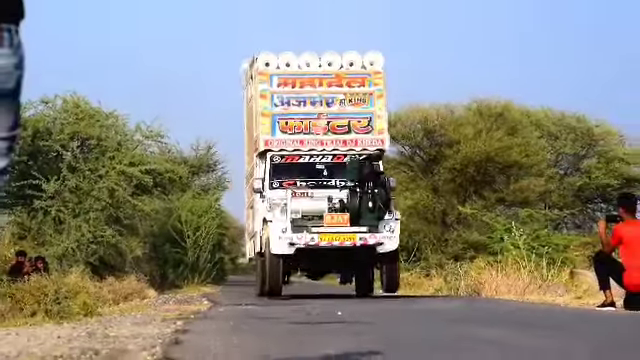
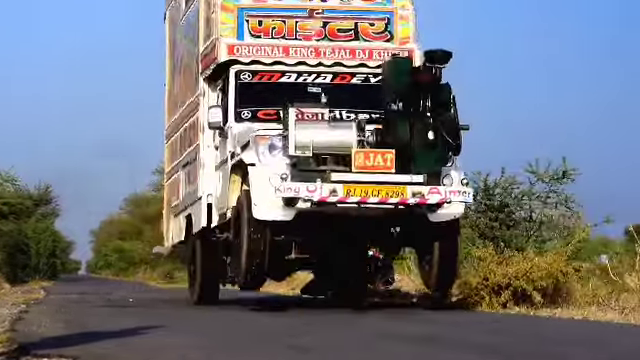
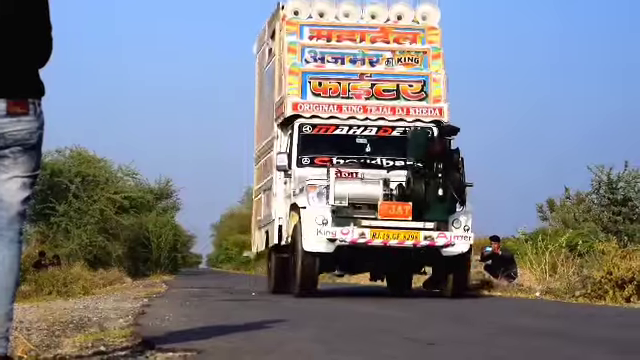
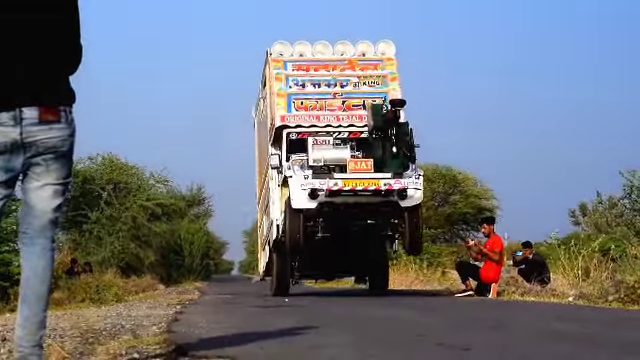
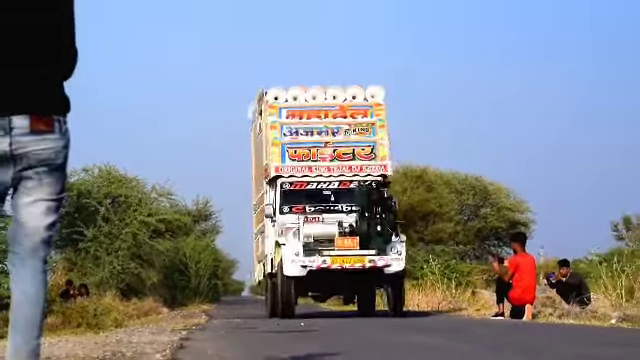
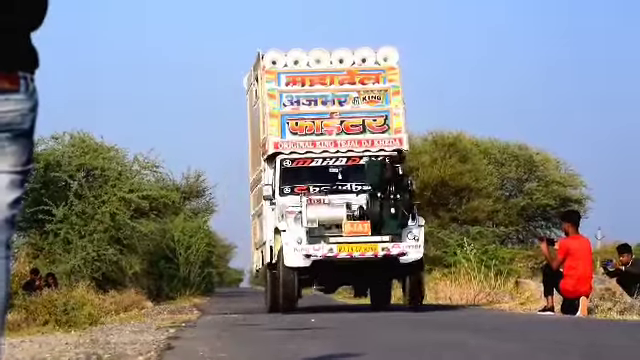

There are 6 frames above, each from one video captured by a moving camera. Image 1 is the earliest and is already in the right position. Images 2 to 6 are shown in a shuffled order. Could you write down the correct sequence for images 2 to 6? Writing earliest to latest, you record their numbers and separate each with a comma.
6, 5, 4, 3, 2
